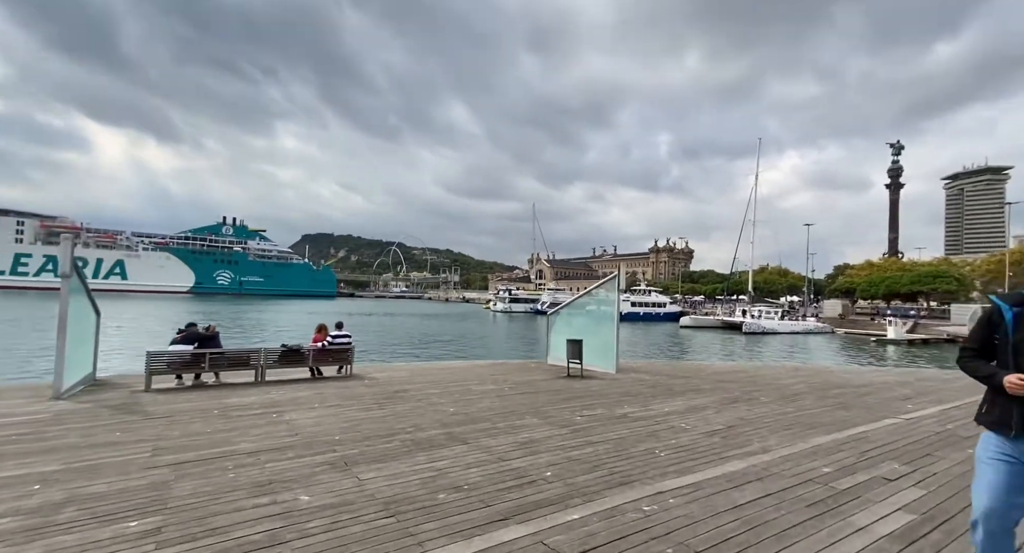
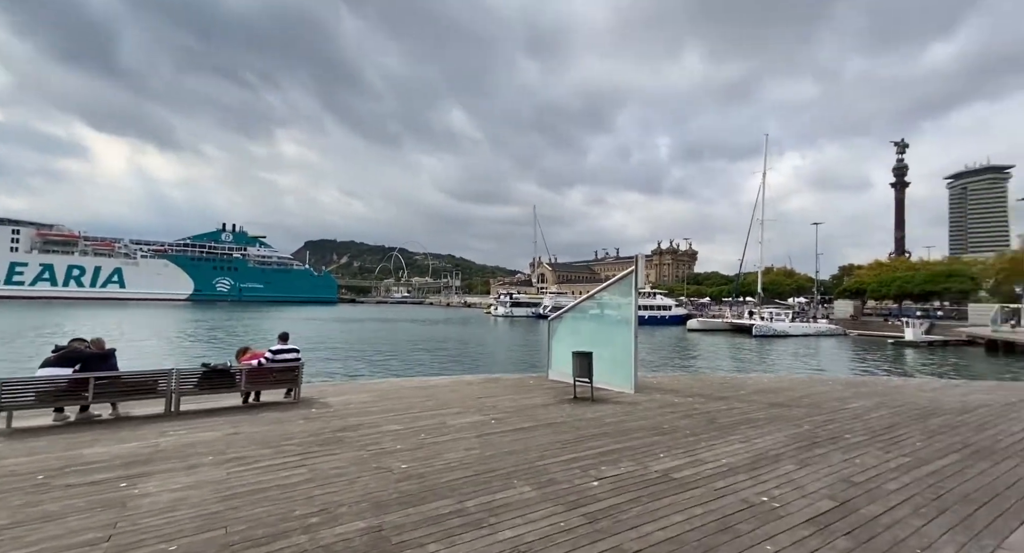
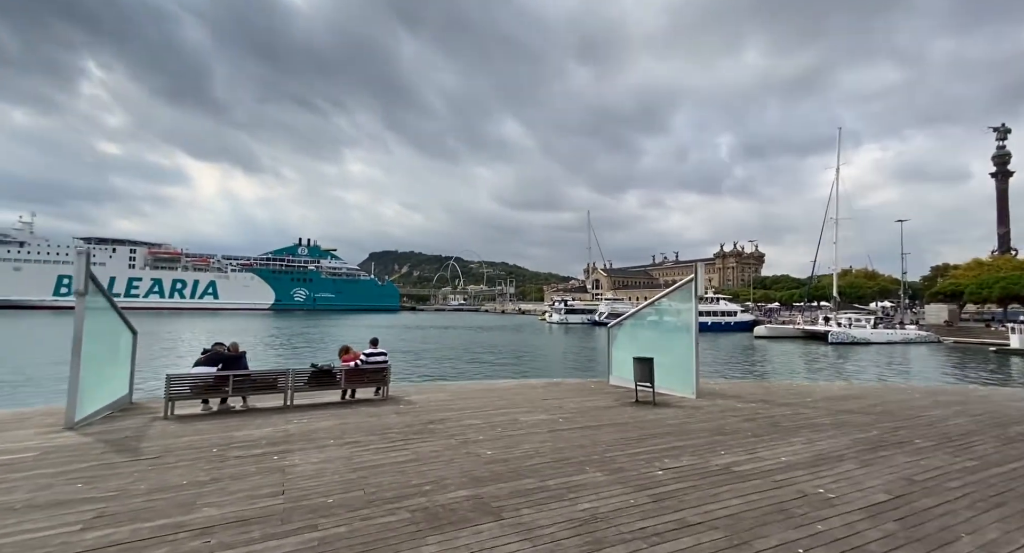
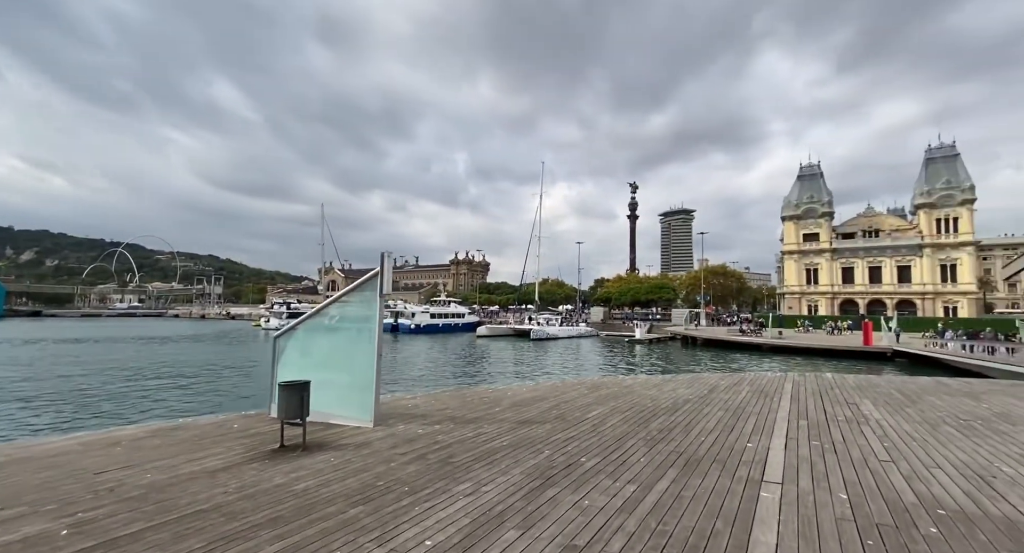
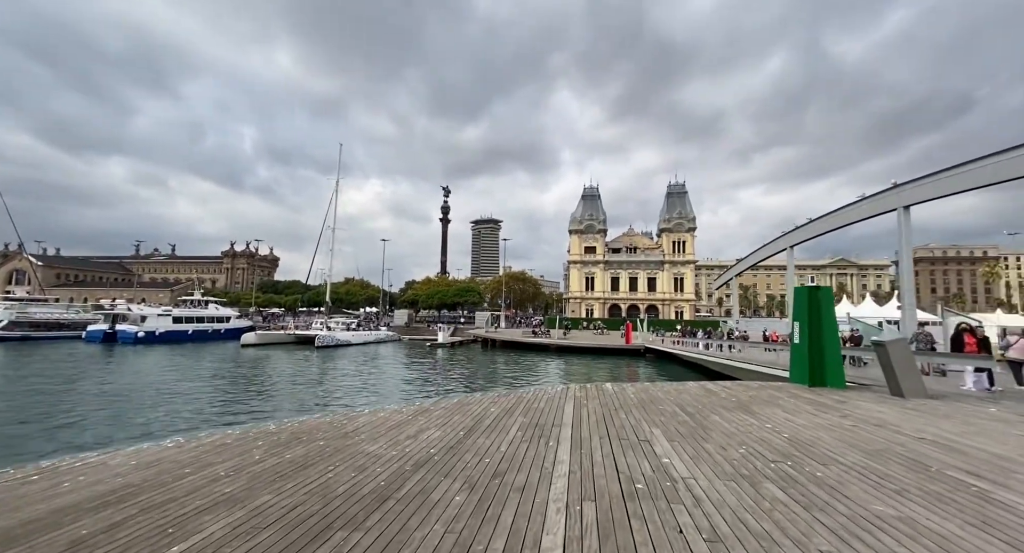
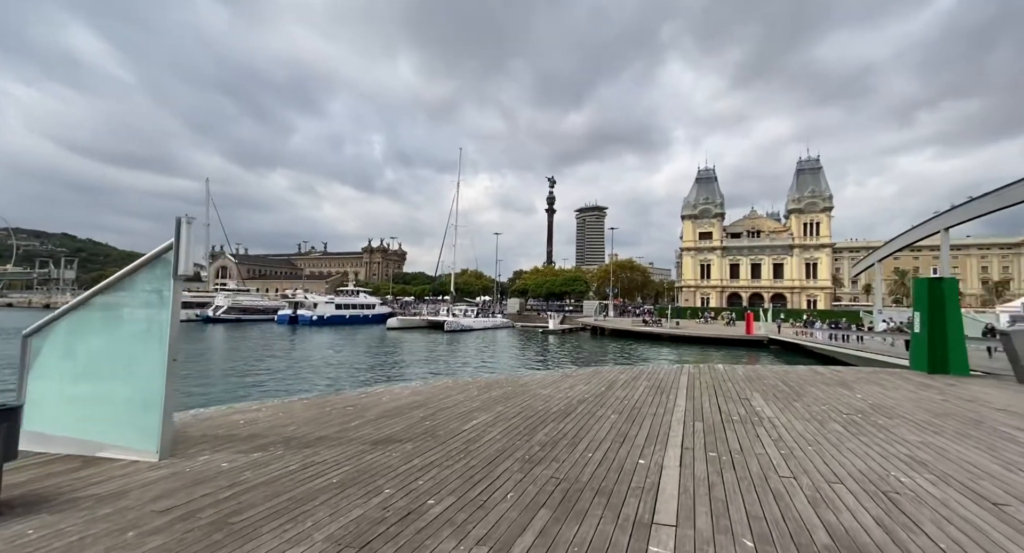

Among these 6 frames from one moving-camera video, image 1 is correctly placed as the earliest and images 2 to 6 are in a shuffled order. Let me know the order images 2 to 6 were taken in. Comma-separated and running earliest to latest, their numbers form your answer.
3, 2, 4, 6, 5
